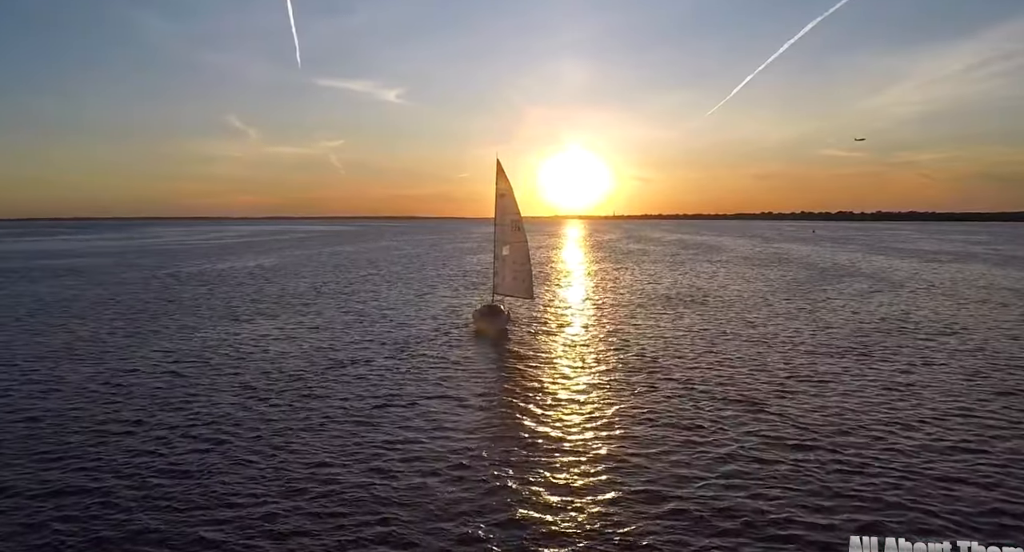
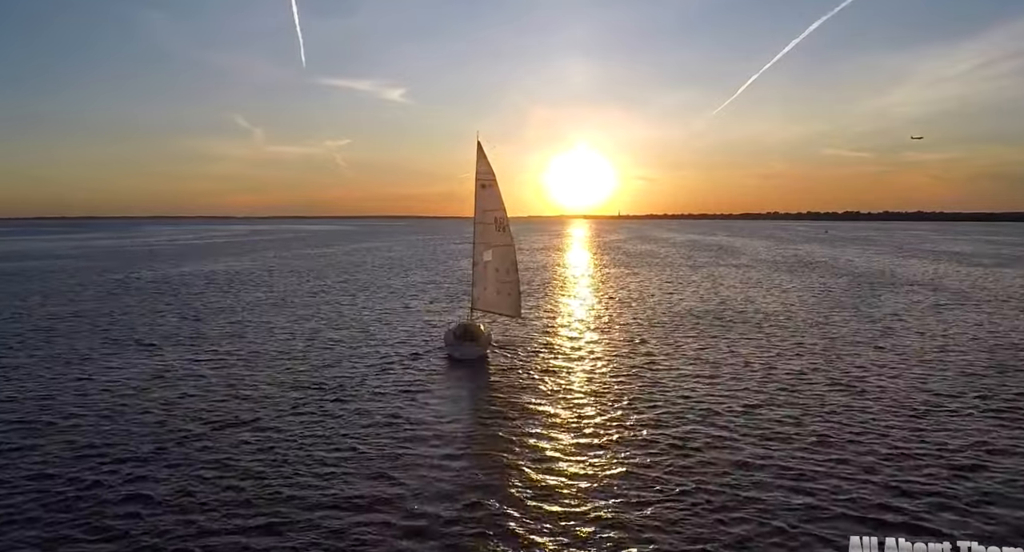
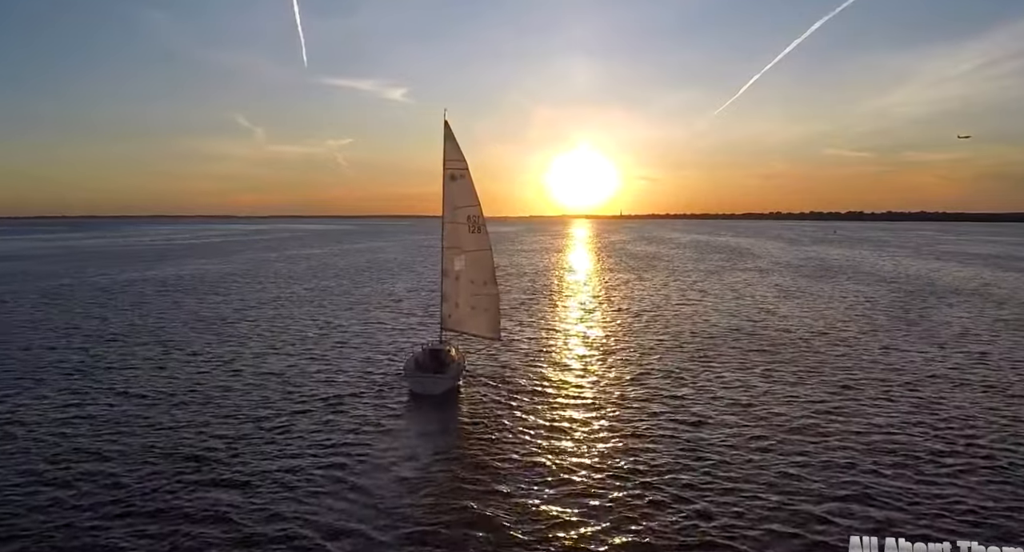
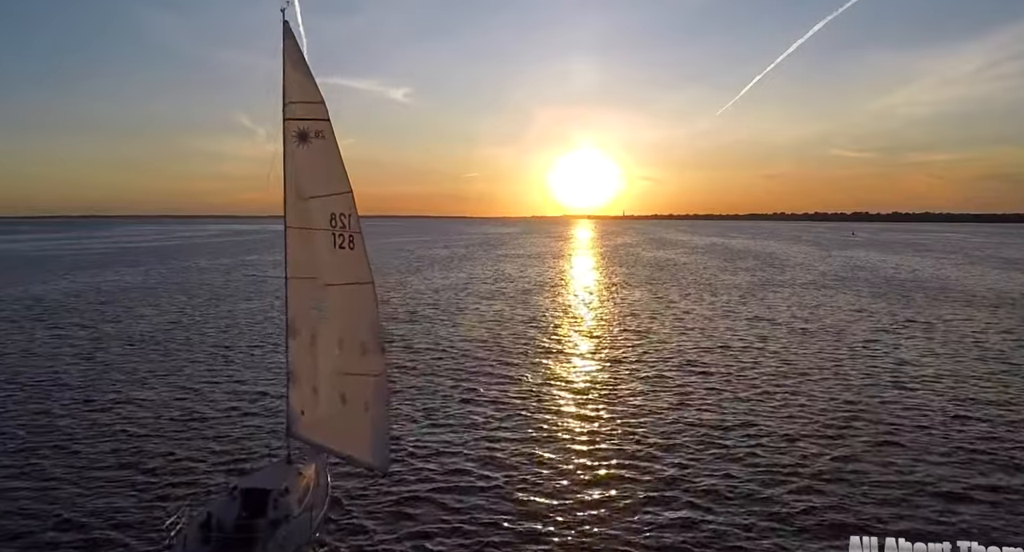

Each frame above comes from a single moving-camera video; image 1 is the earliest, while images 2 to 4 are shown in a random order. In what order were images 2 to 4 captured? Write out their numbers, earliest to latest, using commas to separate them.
2, 3, 4
